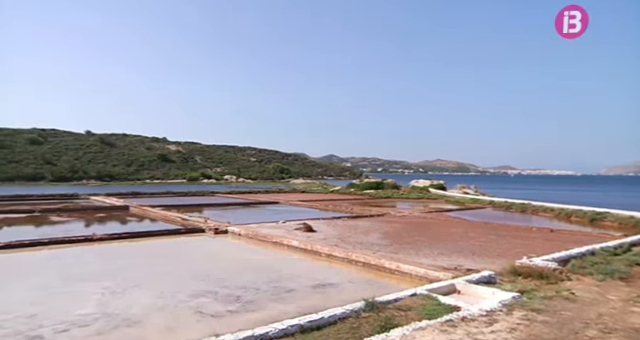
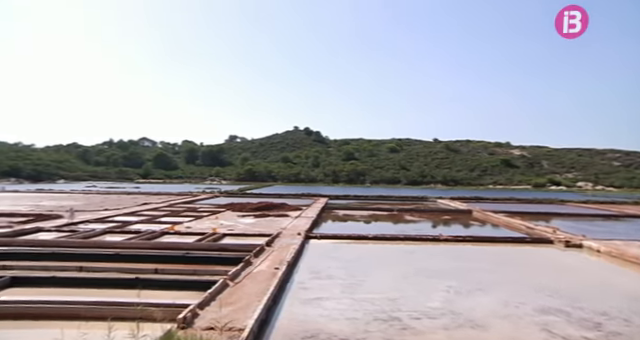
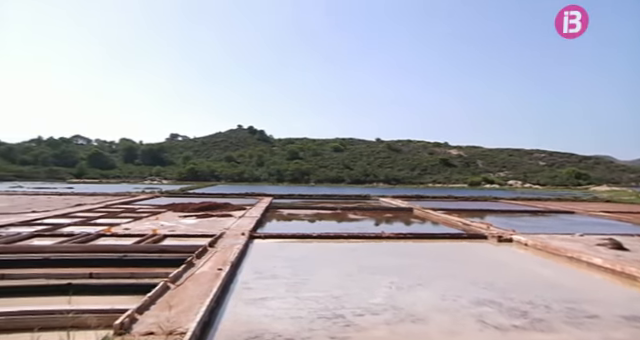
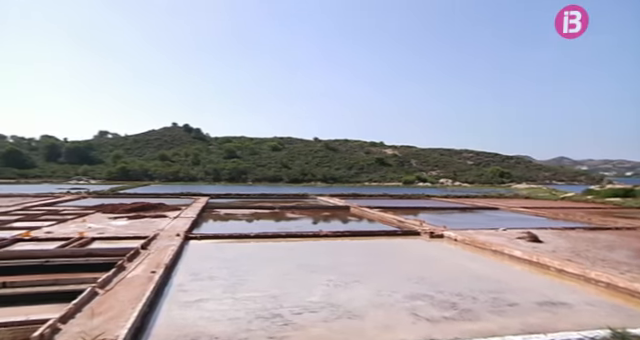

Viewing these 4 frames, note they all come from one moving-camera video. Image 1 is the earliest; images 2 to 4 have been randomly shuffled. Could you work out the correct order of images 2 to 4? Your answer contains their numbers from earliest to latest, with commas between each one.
4, 3, 2
